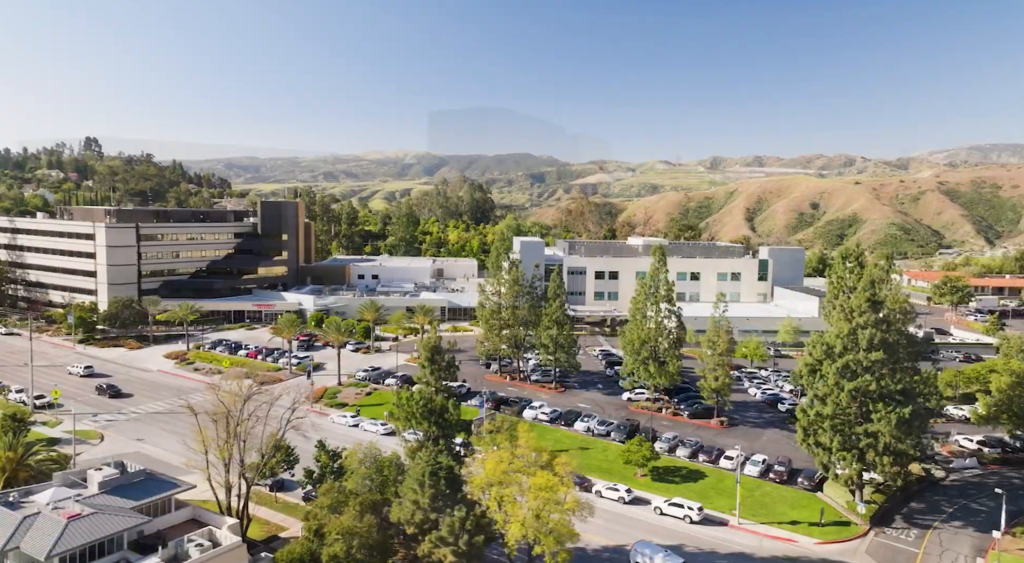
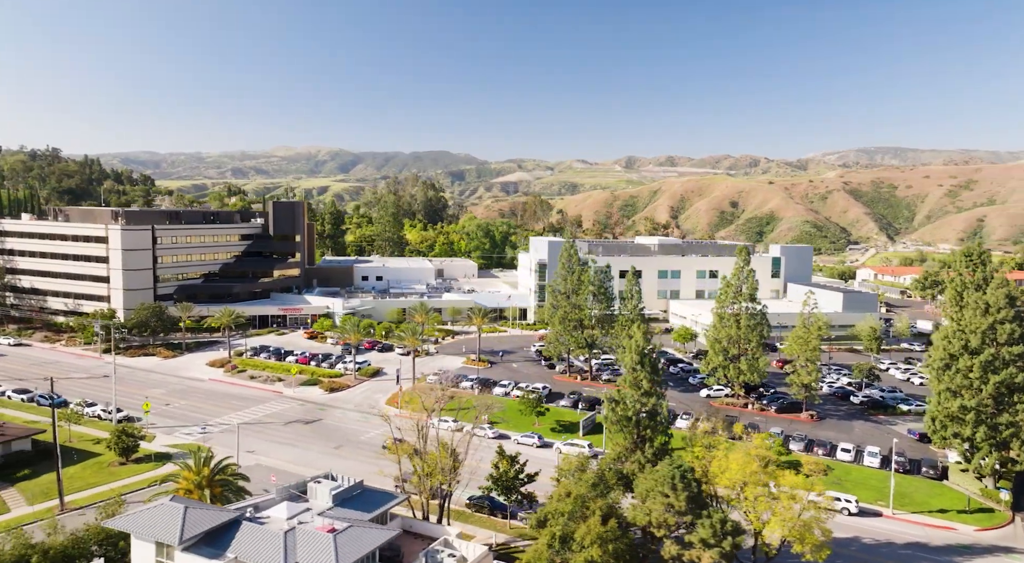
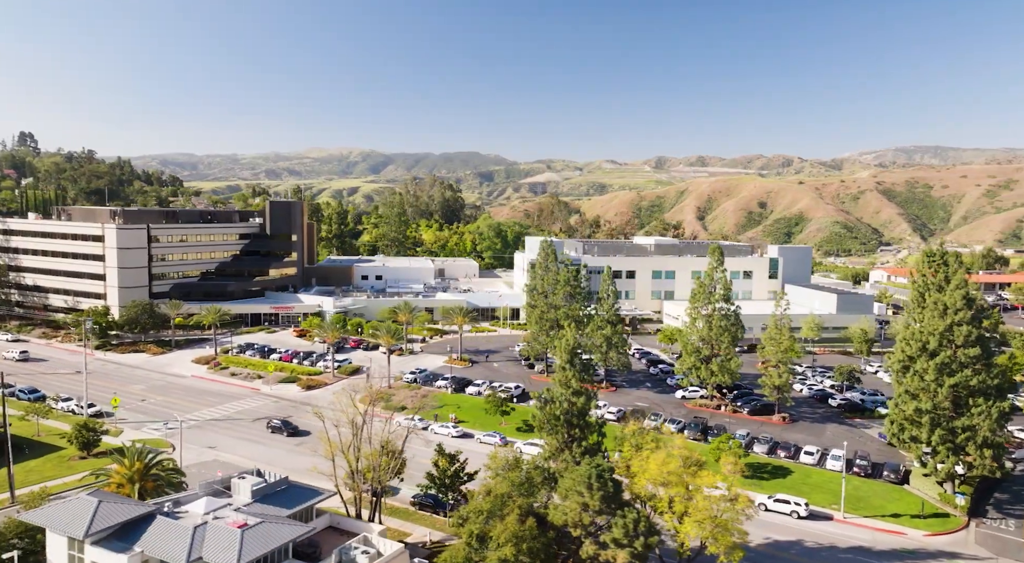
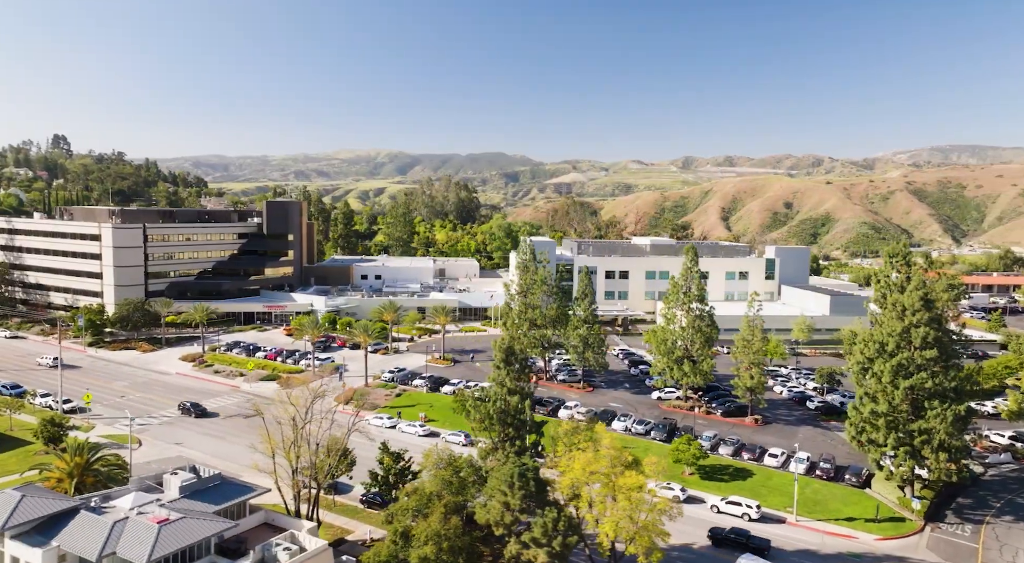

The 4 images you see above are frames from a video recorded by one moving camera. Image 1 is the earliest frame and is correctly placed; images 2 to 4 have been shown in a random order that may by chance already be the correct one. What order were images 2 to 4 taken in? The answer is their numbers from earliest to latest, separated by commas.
4, 3, 2
